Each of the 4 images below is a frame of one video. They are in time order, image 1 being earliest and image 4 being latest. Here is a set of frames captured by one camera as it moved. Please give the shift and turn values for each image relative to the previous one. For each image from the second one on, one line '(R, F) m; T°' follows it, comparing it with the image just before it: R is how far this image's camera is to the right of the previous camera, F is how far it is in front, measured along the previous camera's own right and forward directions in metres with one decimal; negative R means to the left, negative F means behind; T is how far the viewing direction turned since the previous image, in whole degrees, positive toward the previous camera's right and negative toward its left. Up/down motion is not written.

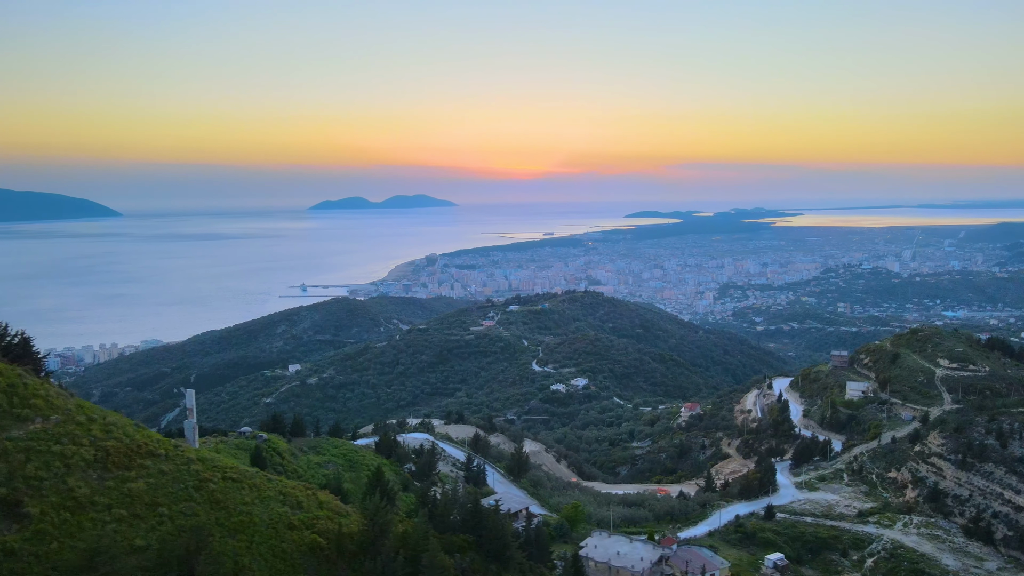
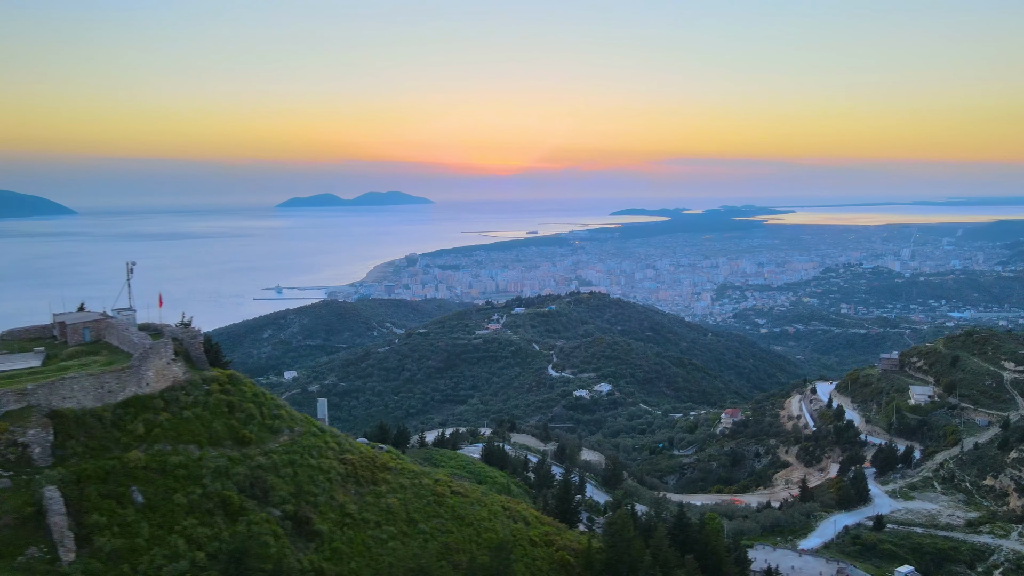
(-3.1, +0.4) m; 0°
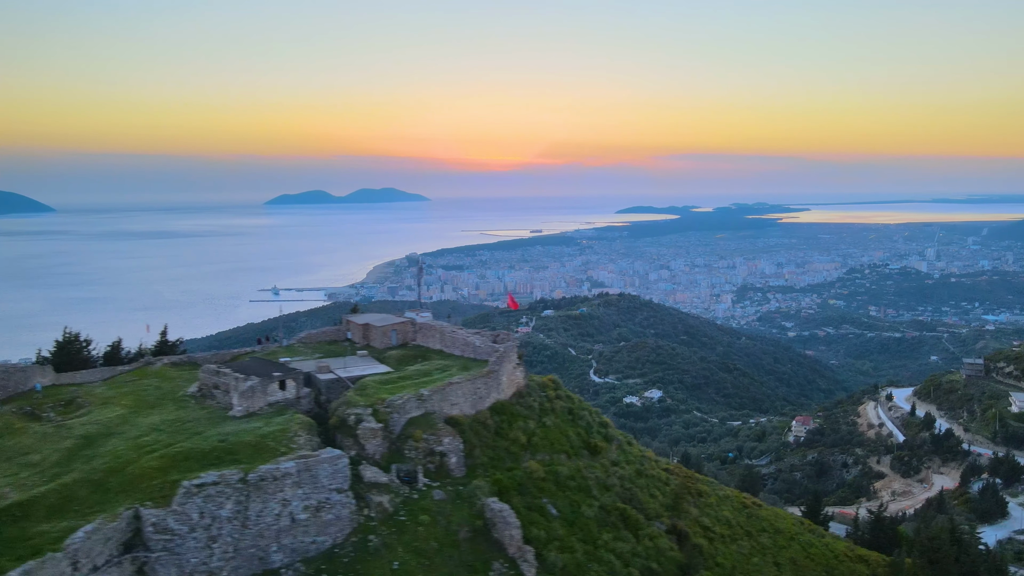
(-3.3, +0.3) m; -2°
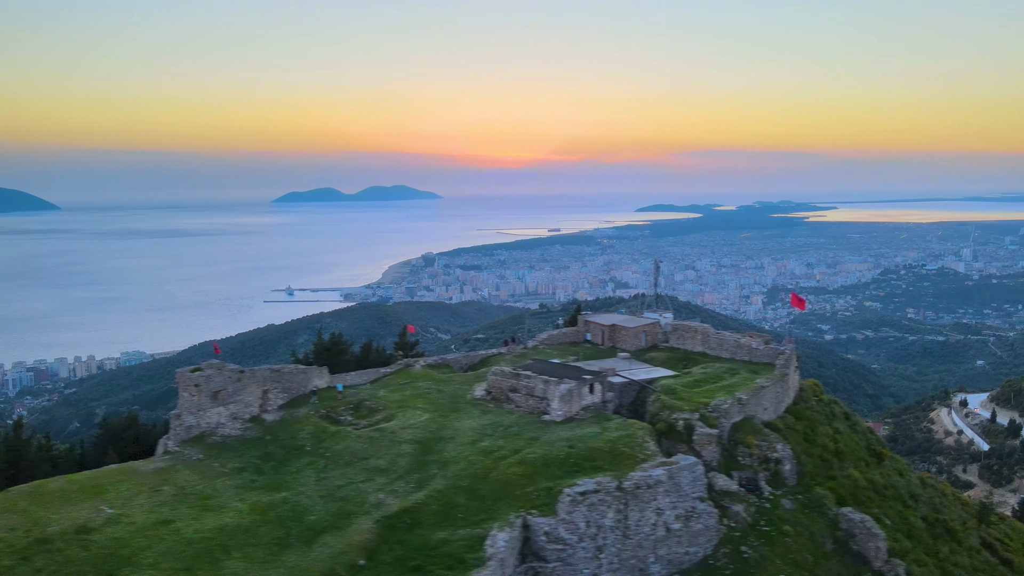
(-2.4, +0.1) m; -3°
